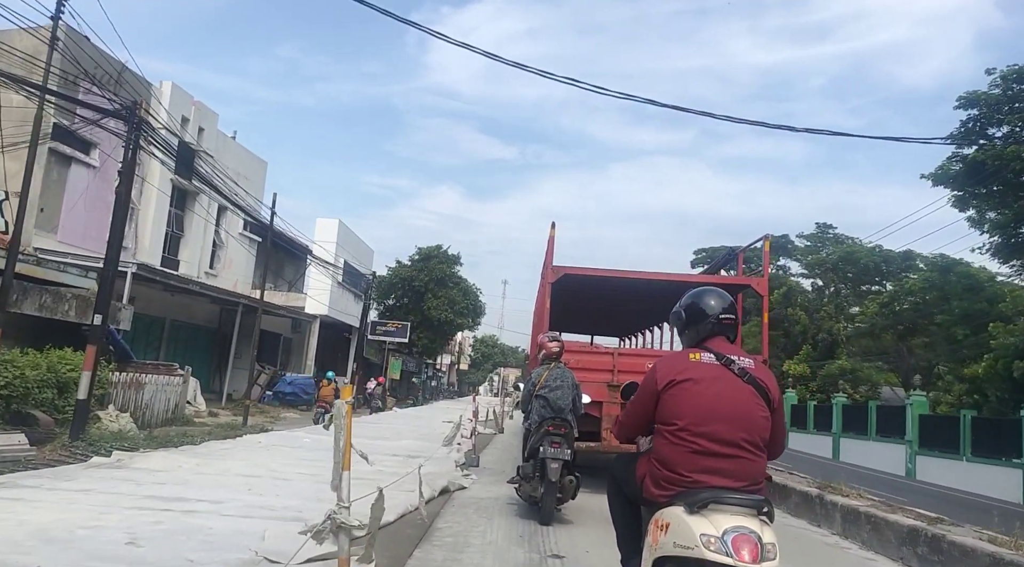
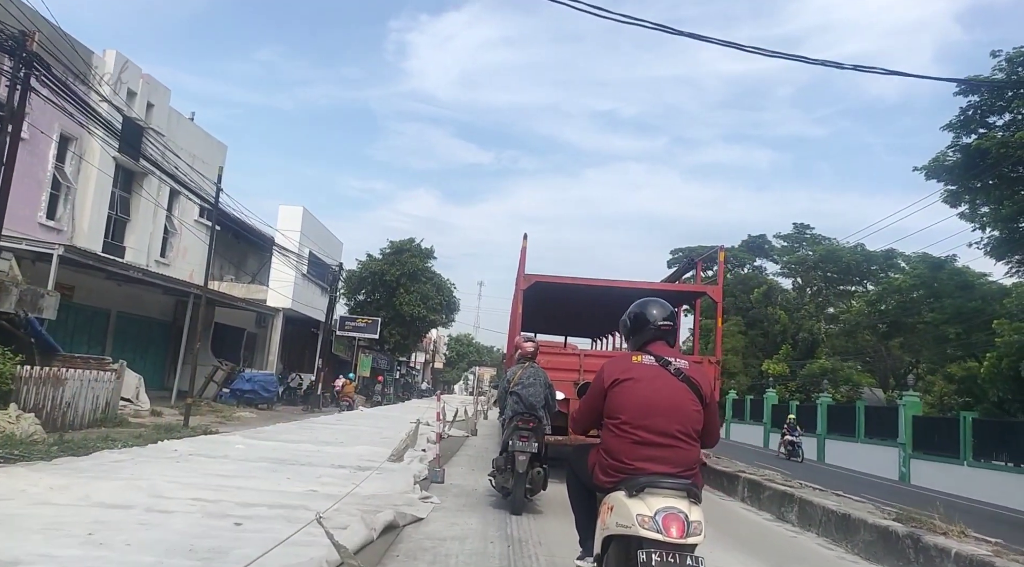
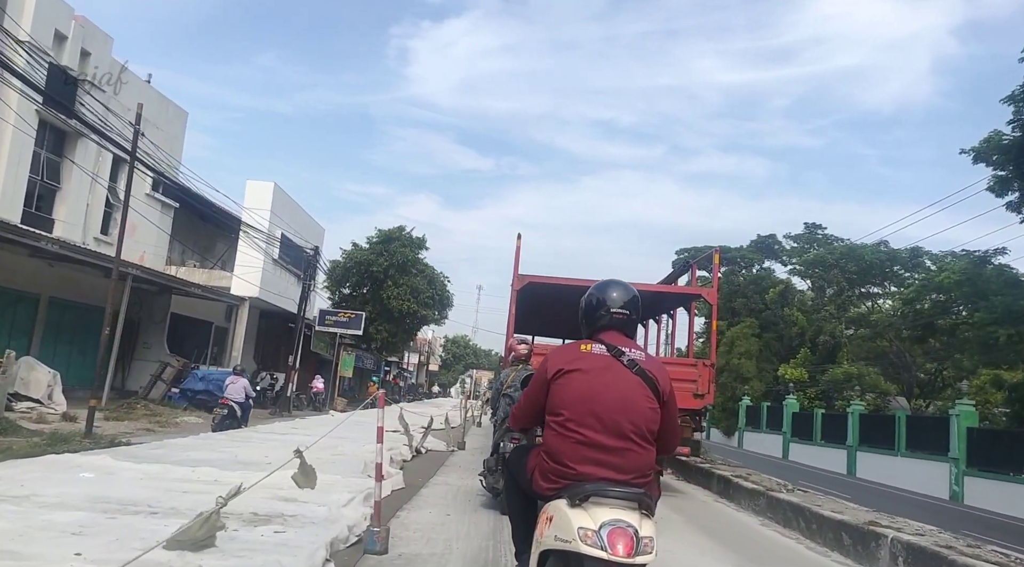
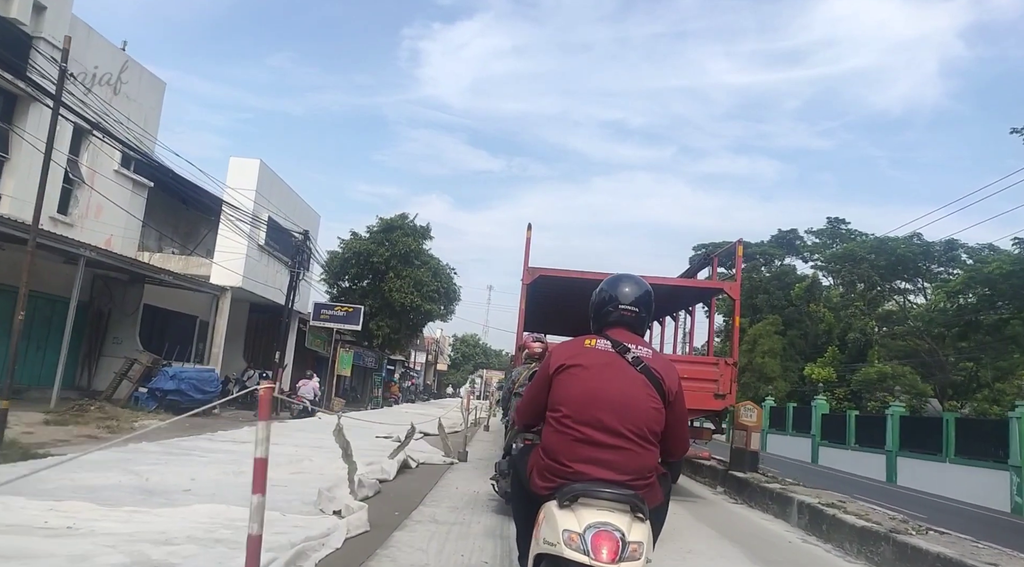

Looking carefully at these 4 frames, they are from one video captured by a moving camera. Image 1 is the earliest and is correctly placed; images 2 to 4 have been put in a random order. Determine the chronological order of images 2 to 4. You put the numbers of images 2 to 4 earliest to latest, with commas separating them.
2, 3, 4
